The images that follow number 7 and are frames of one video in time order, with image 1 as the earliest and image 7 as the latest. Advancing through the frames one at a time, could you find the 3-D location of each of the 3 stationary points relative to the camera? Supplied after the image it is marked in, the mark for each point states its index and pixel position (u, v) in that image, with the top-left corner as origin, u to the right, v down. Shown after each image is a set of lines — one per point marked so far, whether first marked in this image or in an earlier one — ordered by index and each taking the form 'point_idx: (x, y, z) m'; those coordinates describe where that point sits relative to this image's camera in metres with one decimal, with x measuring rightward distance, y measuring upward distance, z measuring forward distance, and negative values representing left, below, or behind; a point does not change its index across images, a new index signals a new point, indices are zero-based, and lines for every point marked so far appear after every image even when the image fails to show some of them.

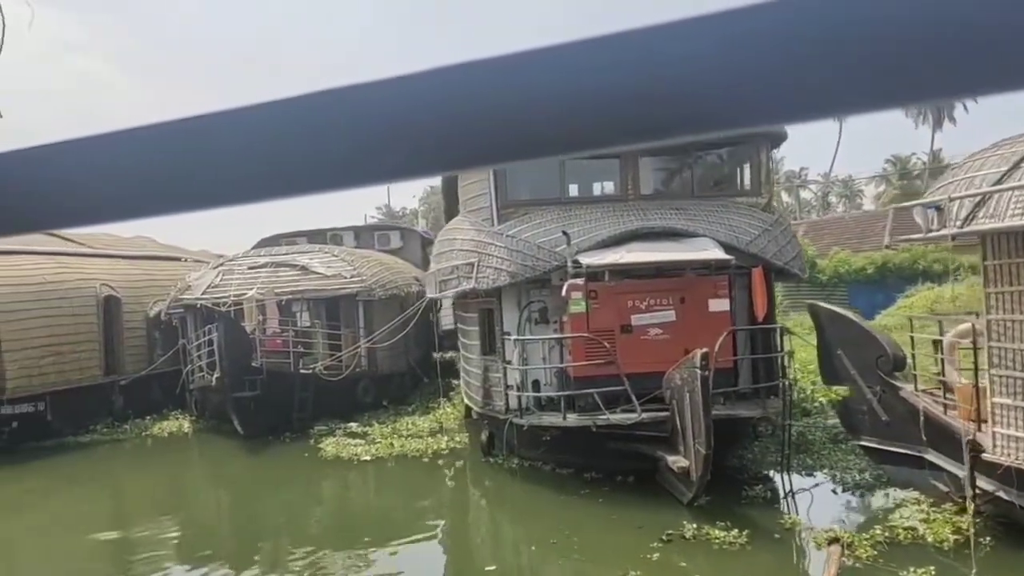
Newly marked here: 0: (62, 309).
0: (-6.6, -0.3, +12.8) m
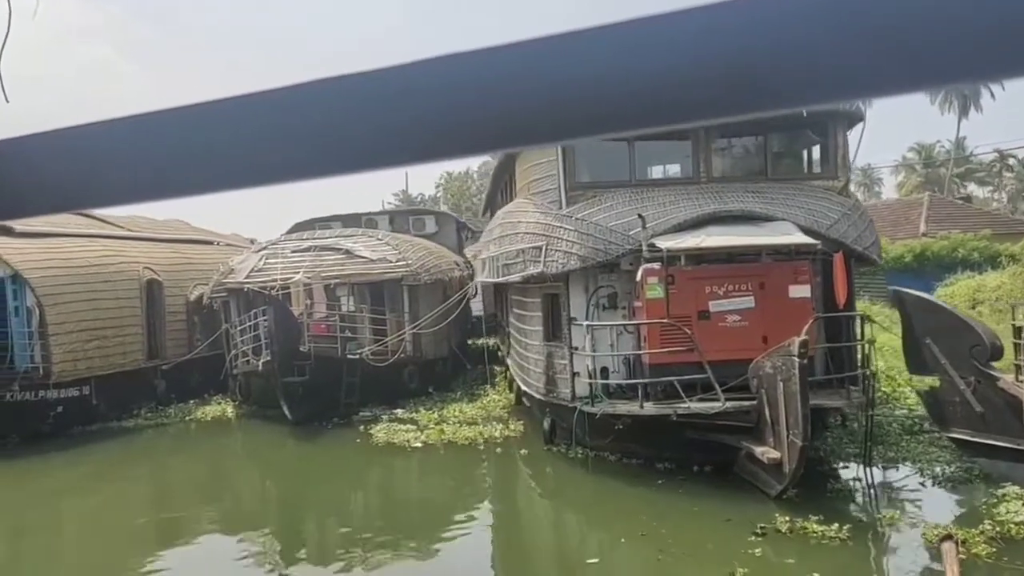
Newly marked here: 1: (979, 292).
0: (-5.9, -0.1, +12.6) m
1: (+10.2, -0.1, +18.9) m
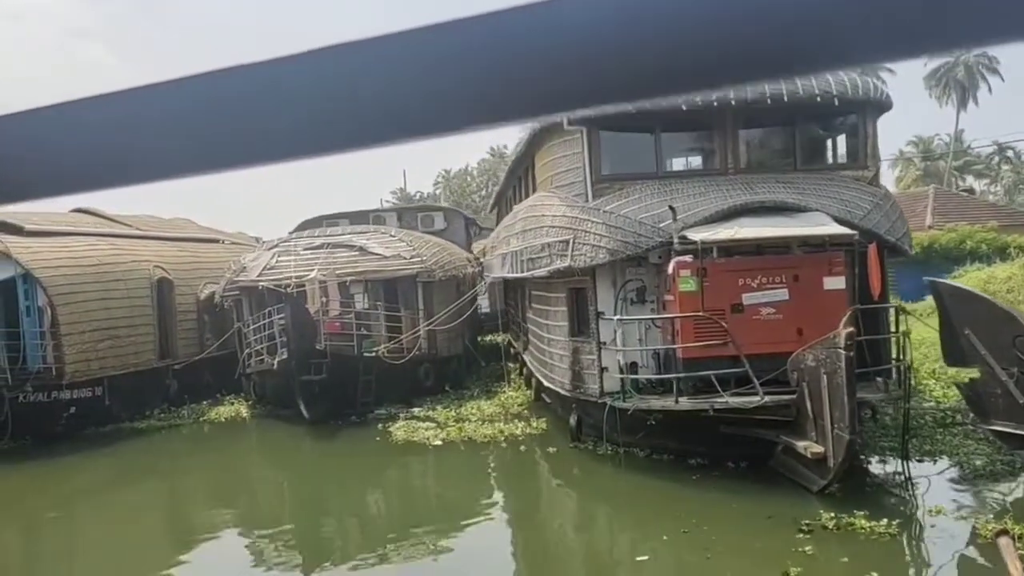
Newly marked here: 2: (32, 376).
0: (-5.7, -0.1, +12.5) m
1: (+10.4, +0.1, +18.8) m
2: (-6.2, -1.1, +11.2) m
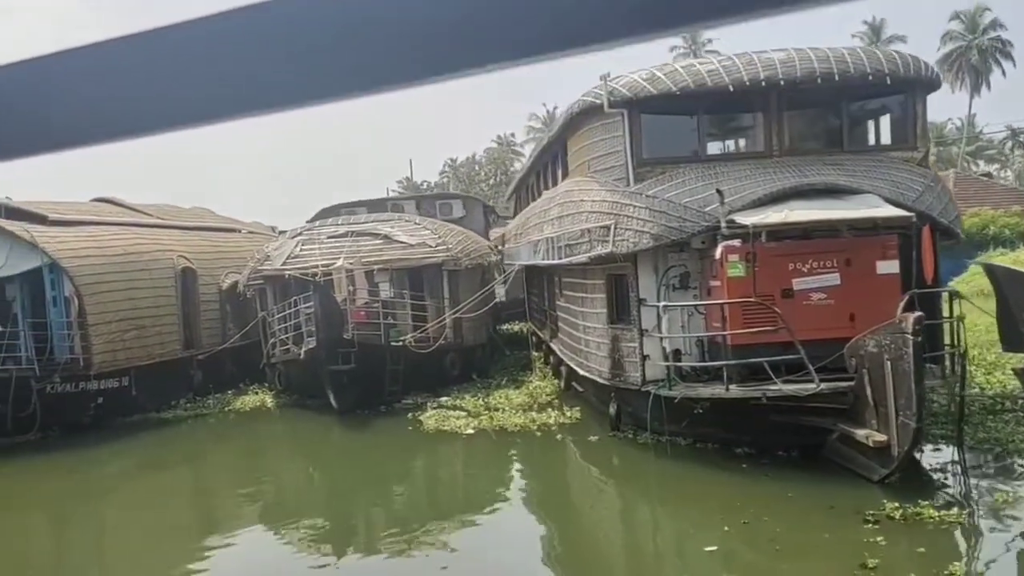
0: (-5.3, +0.1, +12.3) m
1: (+10.8, +0.4, +18.6) m
2: (-5.8, -1.0, +11.1) m
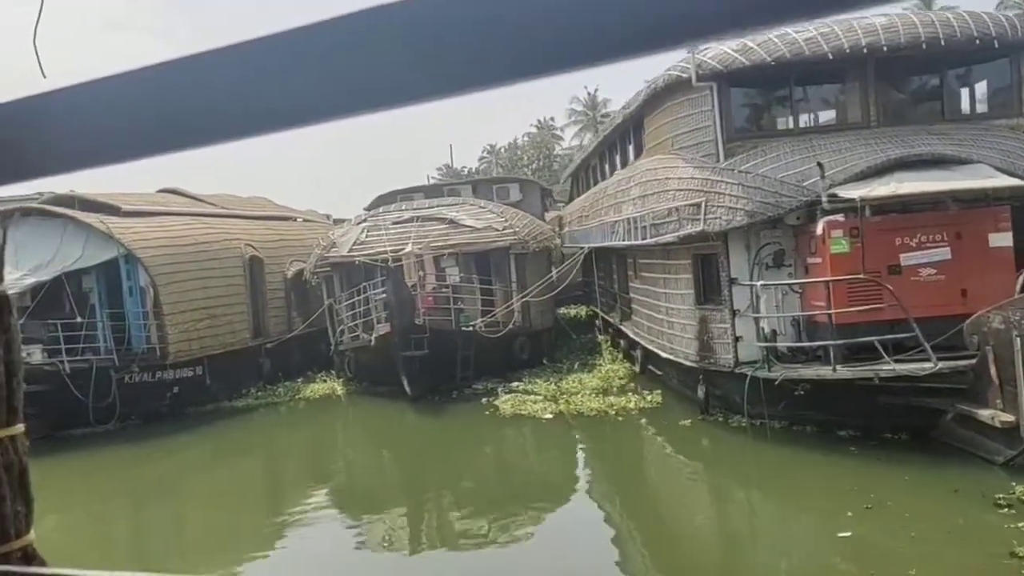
0: (-4.3, +0.2, +12.4) m
1: (+12.1, +1.0, +17.9) m
2: (-4.8, -0.9, +11.2) m
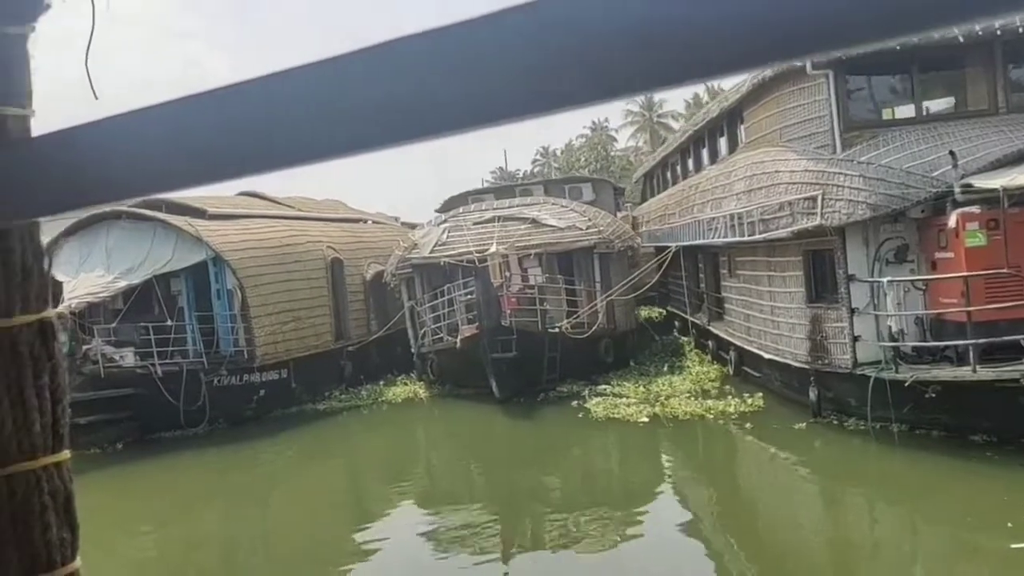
0: (-3.1, +0.2, +12.3) m
1: (+13.5, +1.0, +16.9) m
2: (-3.7, -0.9, +11.2) m
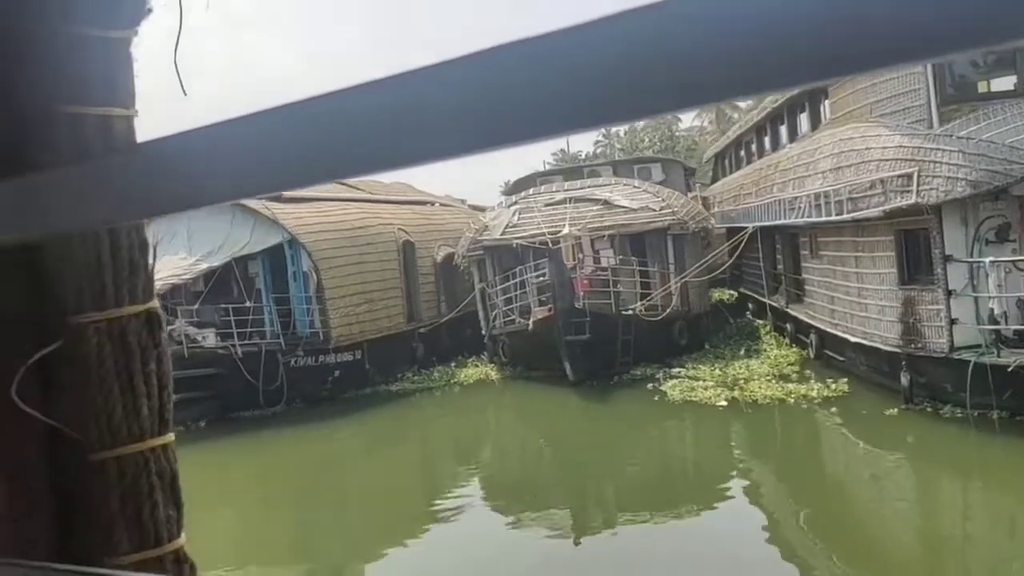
0: (-2.0, +0.5, +12.4) m
1: (+14.8, +1.4, +15.8) m
2: (-2.7, -0.7, +11.3) m
